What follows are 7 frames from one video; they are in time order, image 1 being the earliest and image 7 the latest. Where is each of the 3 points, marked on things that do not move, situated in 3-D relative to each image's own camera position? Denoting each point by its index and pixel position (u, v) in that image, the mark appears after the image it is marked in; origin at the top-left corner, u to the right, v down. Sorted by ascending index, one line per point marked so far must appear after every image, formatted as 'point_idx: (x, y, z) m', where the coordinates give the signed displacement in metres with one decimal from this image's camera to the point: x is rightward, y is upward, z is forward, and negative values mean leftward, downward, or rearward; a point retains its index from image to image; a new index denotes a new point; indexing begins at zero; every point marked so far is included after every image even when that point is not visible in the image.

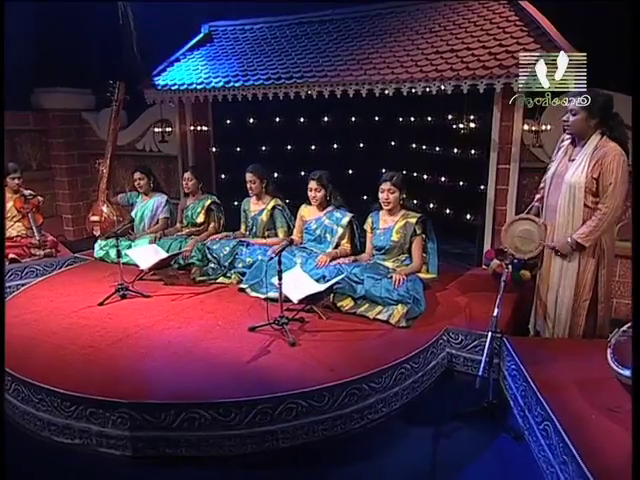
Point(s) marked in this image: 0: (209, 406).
0: (-0.4, -0.7, +2.7) m
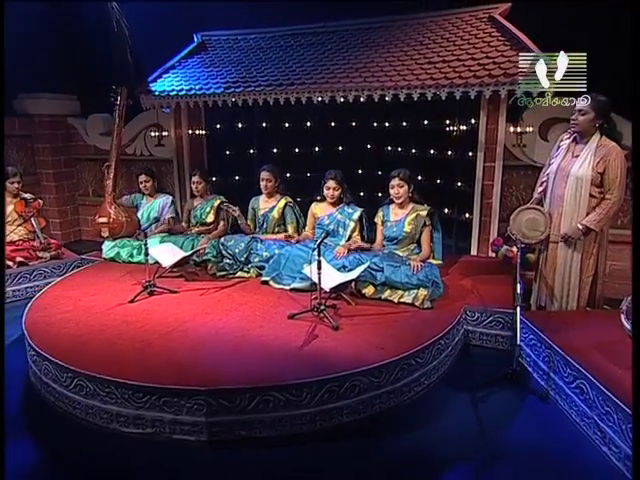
0: (-0.2, -0.7, +3.0) m
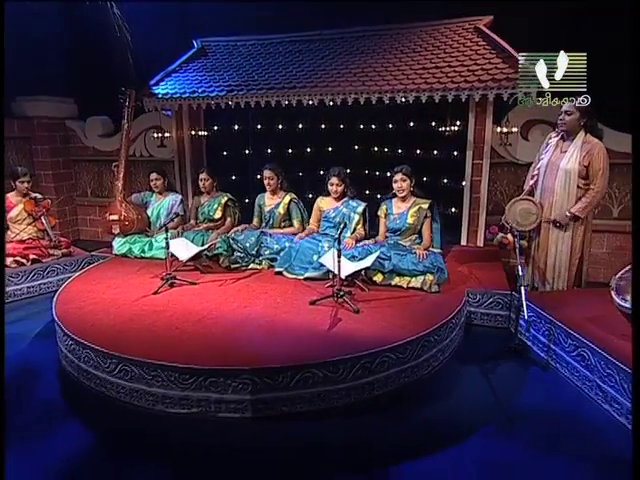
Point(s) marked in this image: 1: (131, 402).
0: (0.0, -0.6, +3.3) m
1: (-1.0, -0.9, +3.5) m
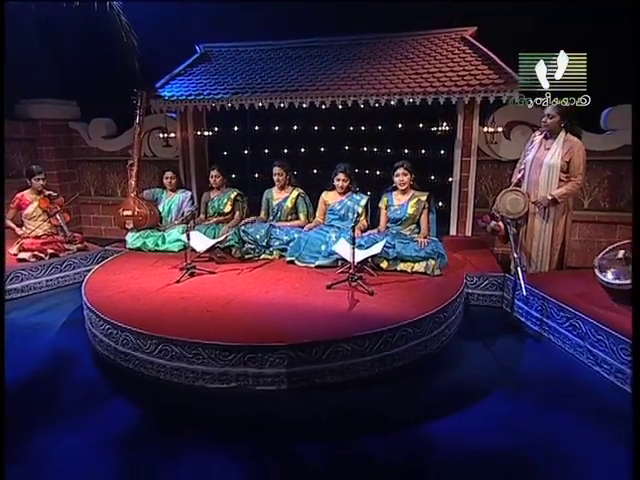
0: (+0.2, -0.6, +3.6) m
1: (-0.9, -0.8, +3.8) m
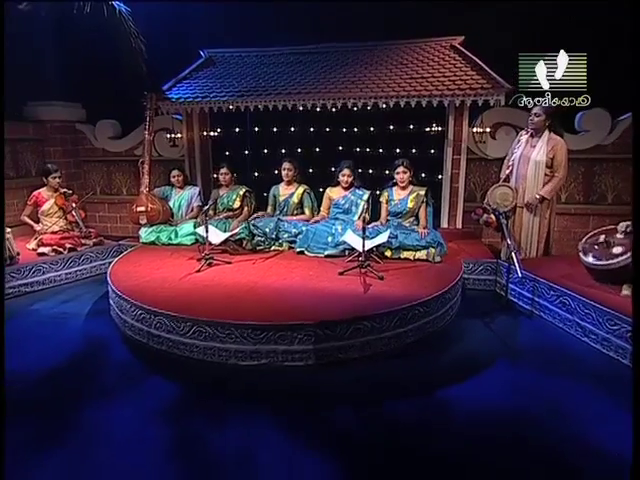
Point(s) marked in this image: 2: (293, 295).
0: (+0.3, -0.5, +4.0) m
1: (-0.7, -0.7, +4.1) m
2: (-0.2, -0.4, +4.3) m
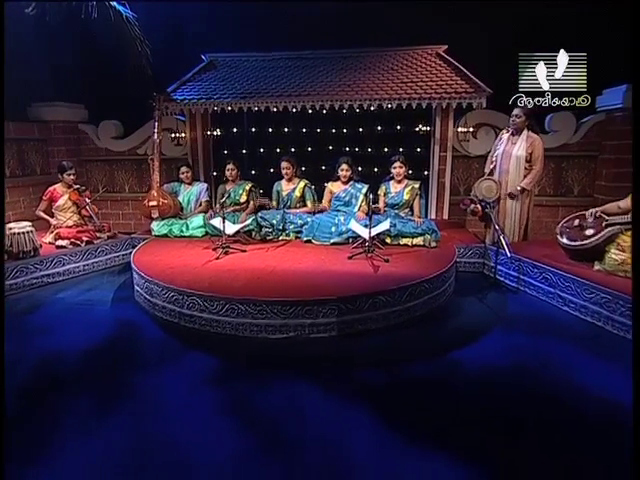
0: (+0.5, -0.4, +4.5) m
1: (-0.6, -0.6, +4.4) m
2: (-0.1, -0.3, +4.7) m
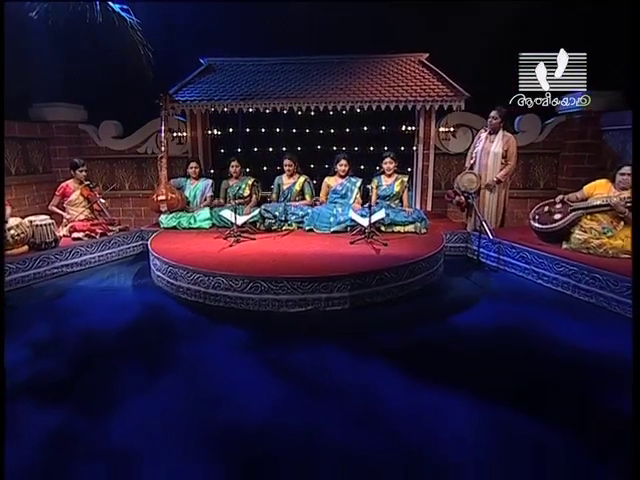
0: (+0.6, -0.2, +5.0) m
1: (-0.5, -0.5, +4.8) m
2: (0.0, -0.2, +5.2) m
